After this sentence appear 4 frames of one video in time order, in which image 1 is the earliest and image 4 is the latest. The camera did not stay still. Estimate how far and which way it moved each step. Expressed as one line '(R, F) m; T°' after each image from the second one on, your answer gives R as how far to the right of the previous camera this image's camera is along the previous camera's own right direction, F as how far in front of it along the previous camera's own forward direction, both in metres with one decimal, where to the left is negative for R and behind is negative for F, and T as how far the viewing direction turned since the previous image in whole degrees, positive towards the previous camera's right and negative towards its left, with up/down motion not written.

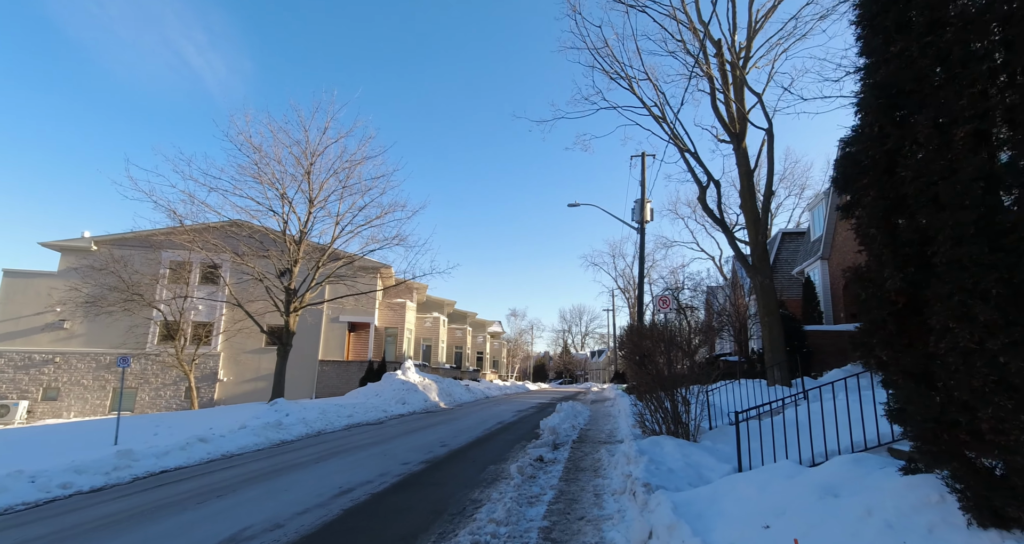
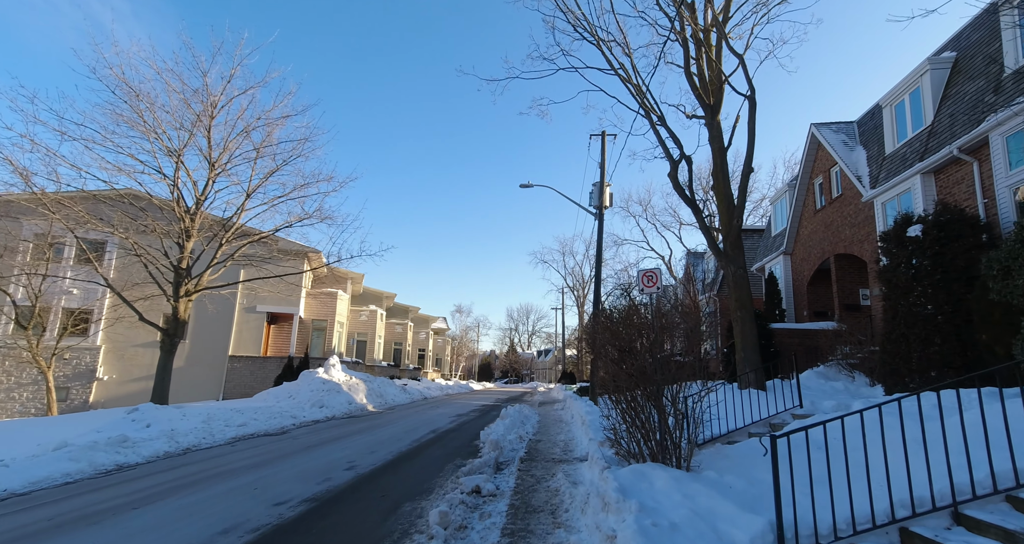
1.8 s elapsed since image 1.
(+0.2, +2.2) m; +6°
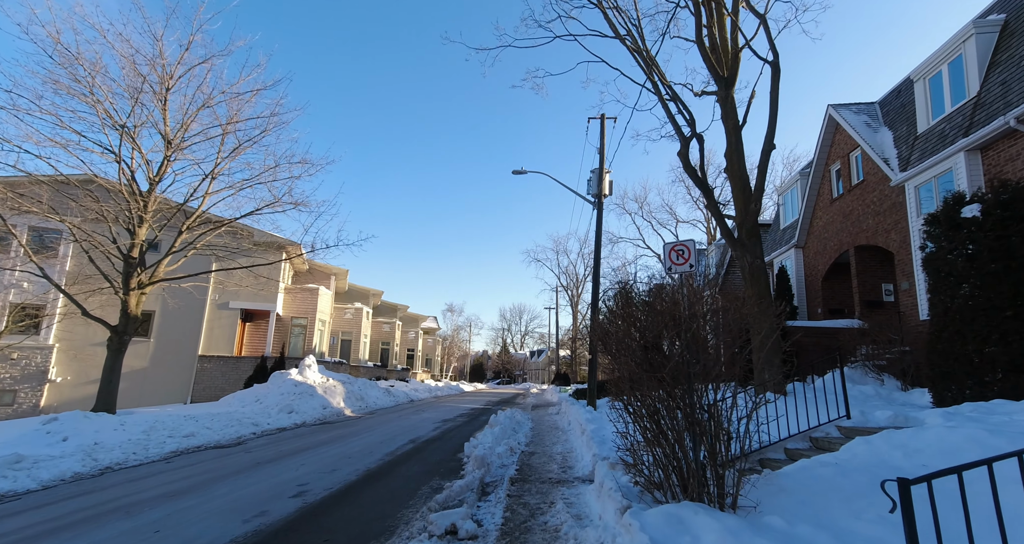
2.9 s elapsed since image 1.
(0.0, +1.4) m; +1°
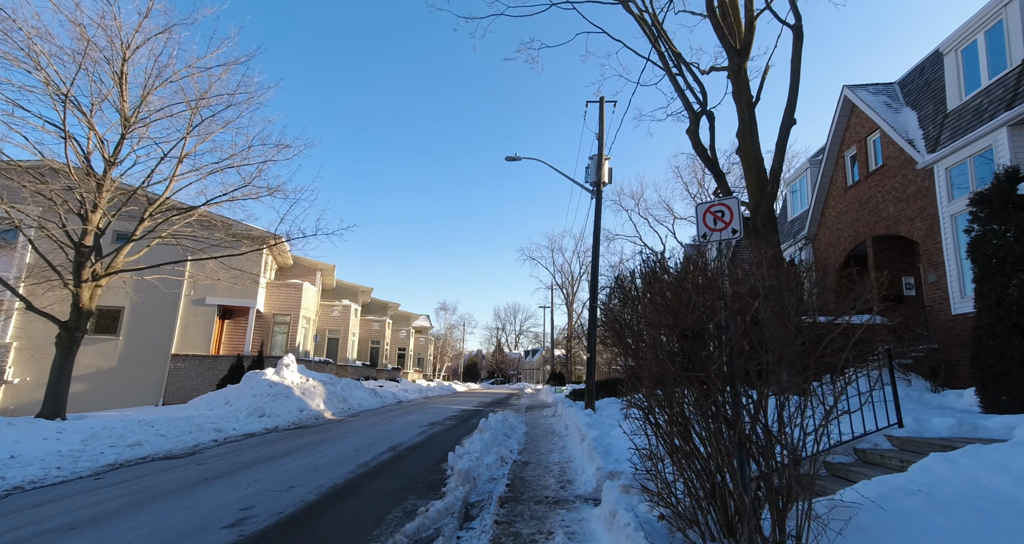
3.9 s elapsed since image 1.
(+0.1, +1.1) m; +1°
